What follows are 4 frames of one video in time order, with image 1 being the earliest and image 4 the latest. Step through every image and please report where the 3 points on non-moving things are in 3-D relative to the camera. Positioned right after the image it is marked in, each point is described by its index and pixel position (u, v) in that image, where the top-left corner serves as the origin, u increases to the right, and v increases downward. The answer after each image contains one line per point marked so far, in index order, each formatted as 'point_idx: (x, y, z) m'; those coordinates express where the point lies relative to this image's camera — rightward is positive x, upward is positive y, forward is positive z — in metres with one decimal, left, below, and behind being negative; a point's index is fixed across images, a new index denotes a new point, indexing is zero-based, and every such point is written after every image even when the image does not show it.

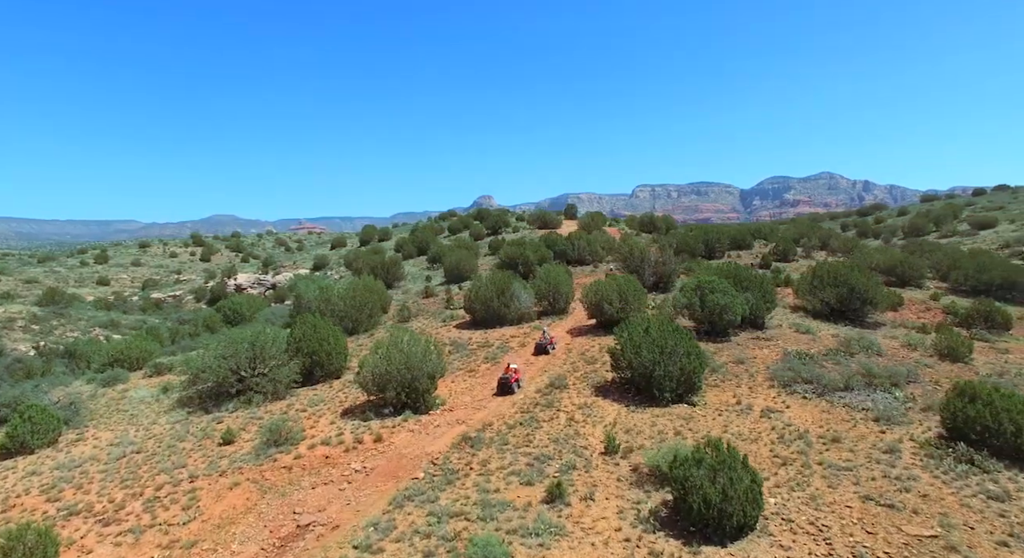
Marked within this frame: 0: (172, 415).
0: (-9.3, -3.7, +16.9) m
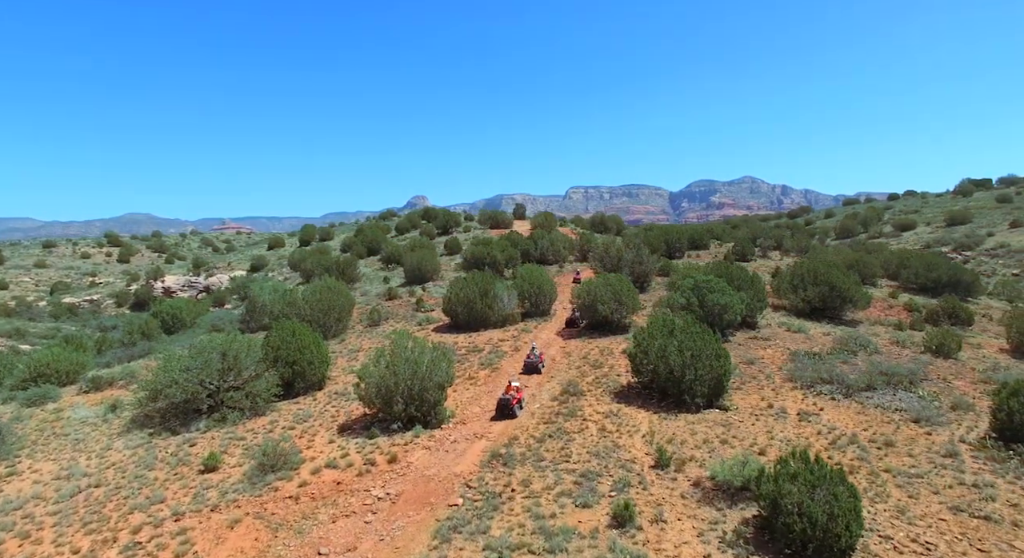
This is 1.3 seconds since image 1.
0: (-9.1, -3.8, +14.6) m
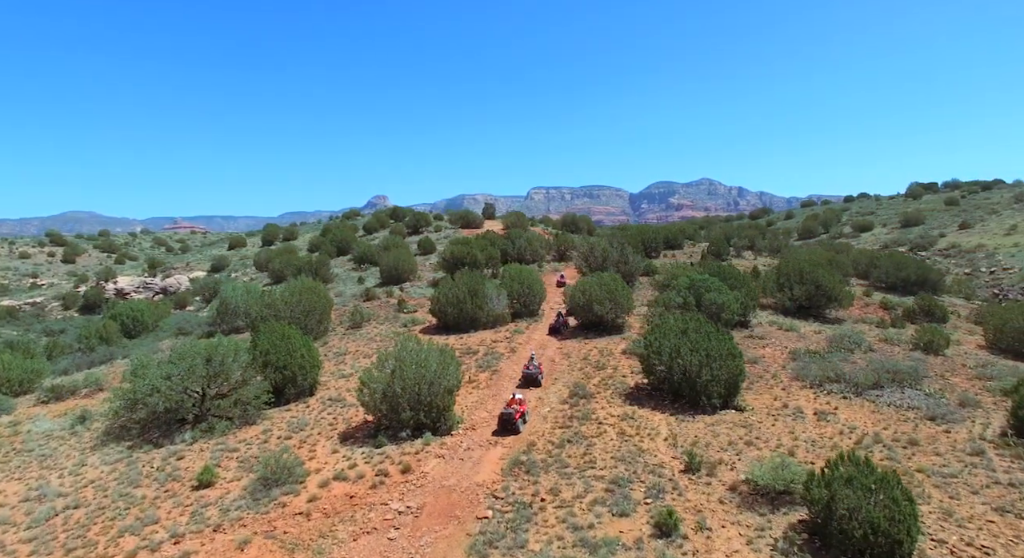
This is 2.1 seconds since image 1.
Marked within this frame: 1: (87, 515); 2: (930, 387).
0: (-8.8, -3.8, +13.5) m
1: (-7.5, -4.1, +10.9) m
2: (+10.1, -2.6, +14.8) m
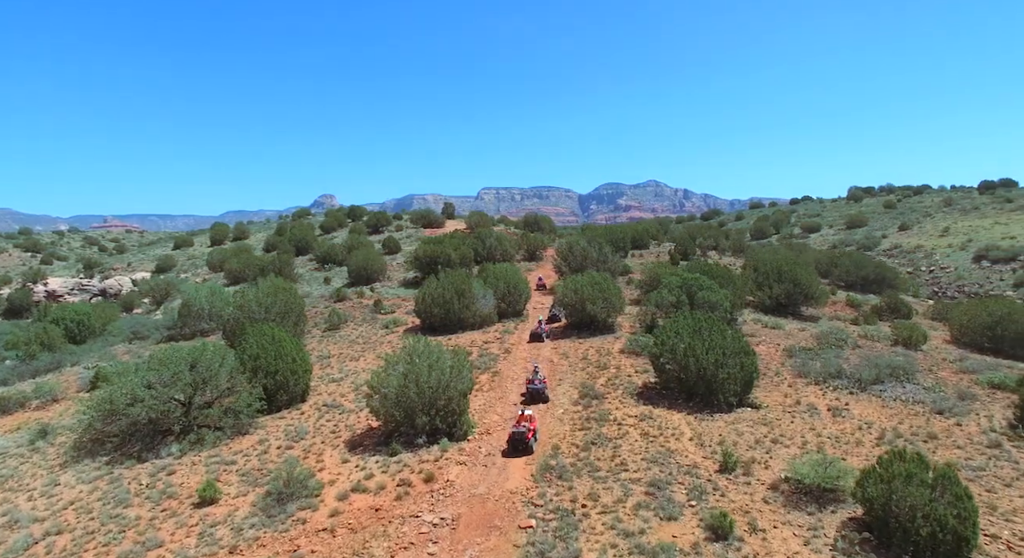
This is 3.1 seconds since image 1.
0: (-8.5, -3.8, +12.2) m
1: (-6.9, -4.1, +9.8) m
2: (+10.2, -2.5, +15.2) m
